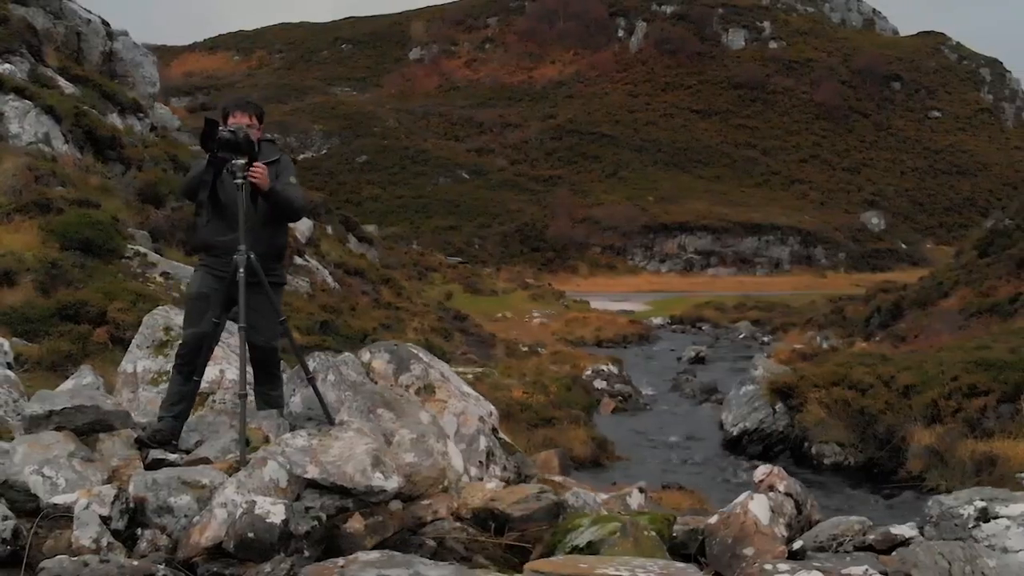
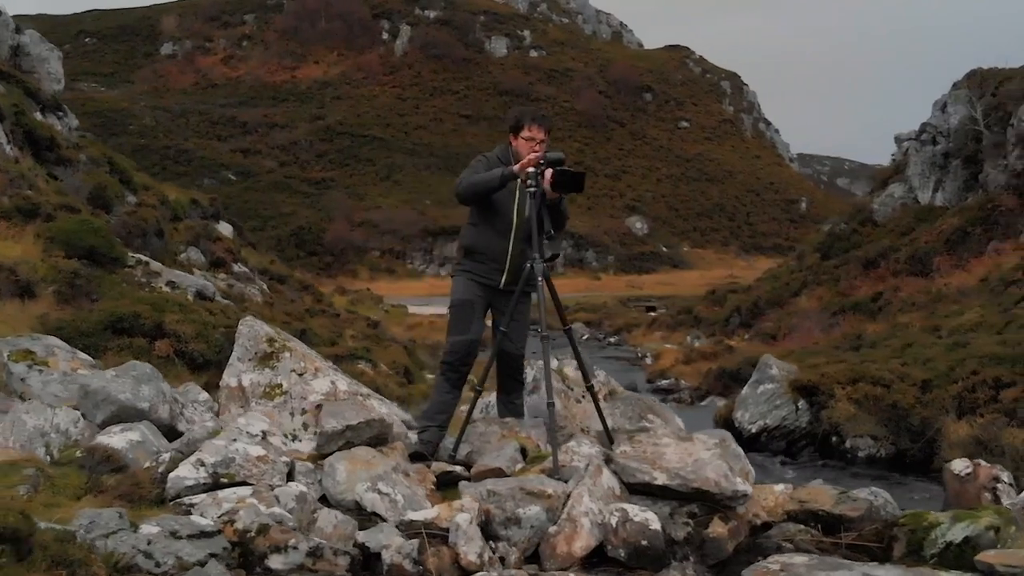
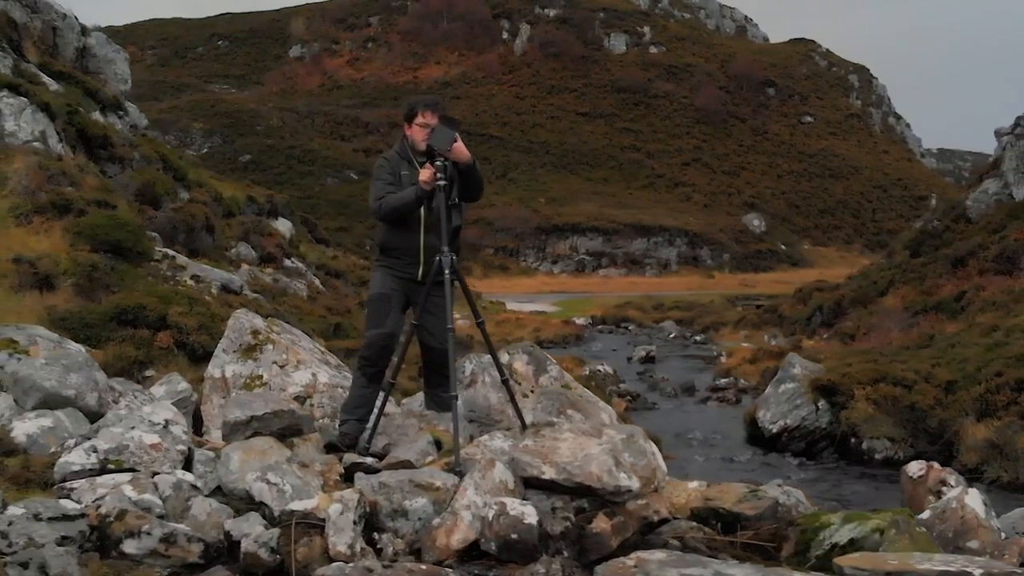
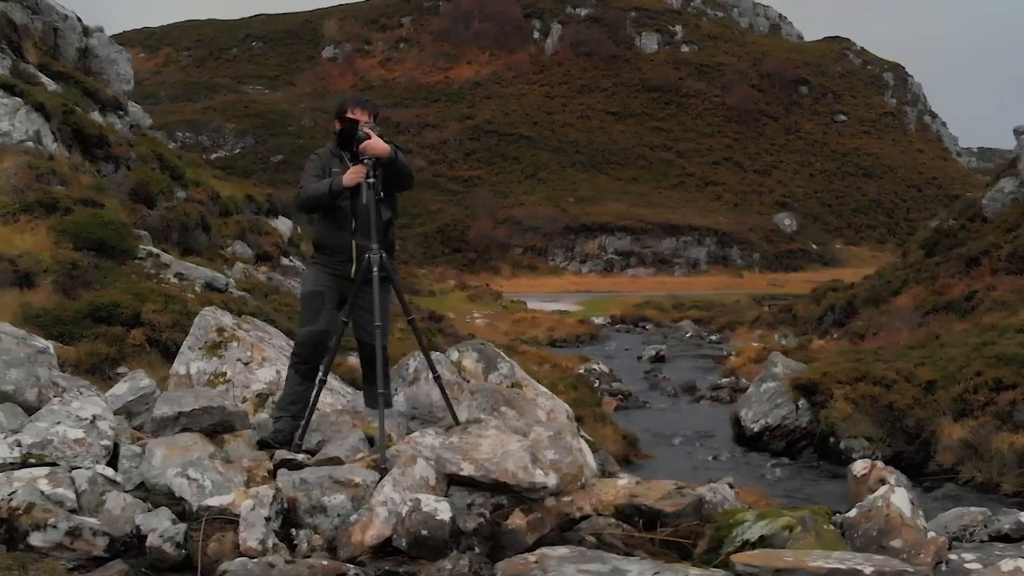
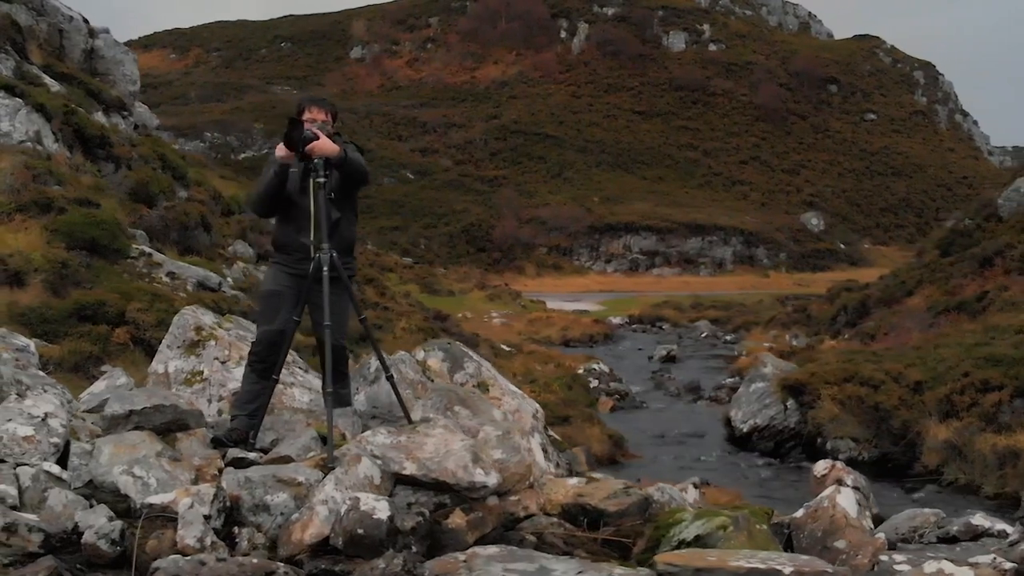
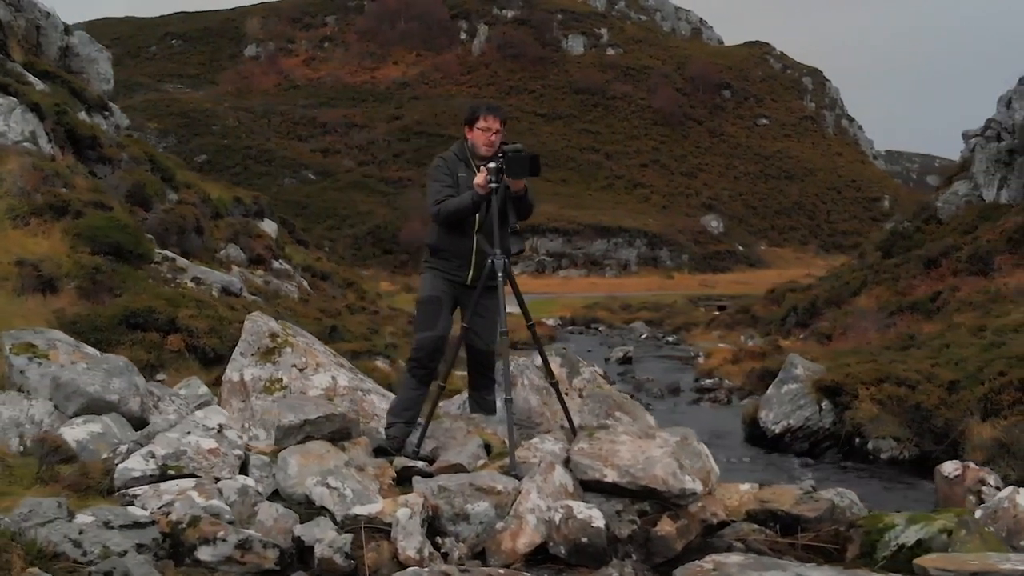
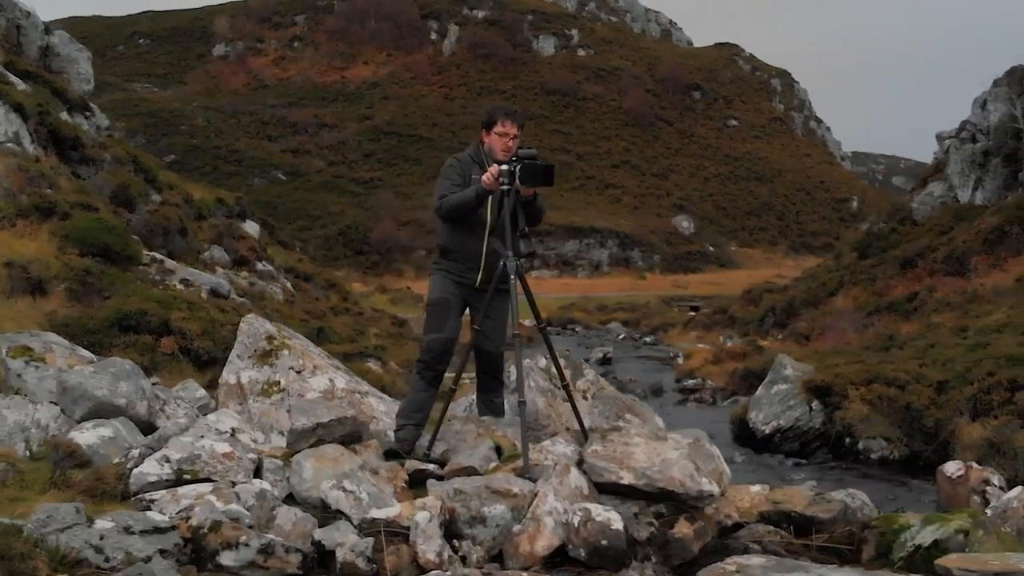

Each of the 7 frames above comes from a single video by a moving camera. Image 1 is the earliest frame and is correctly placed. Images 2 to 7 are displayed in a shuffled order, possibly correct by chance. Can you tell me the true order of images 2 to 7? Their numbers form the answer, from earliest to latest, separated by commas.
5, 4, 3, 6, 7, 2
